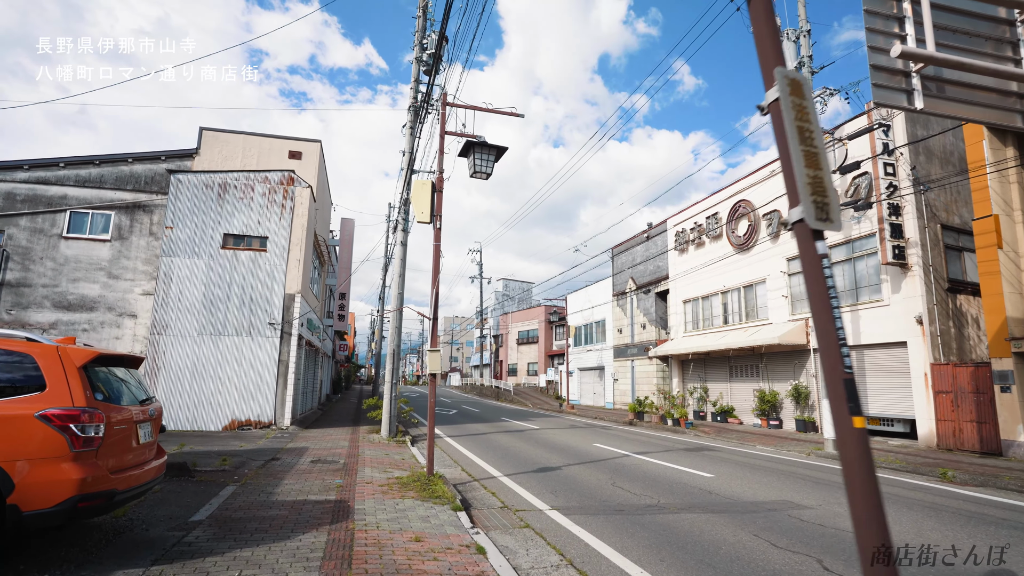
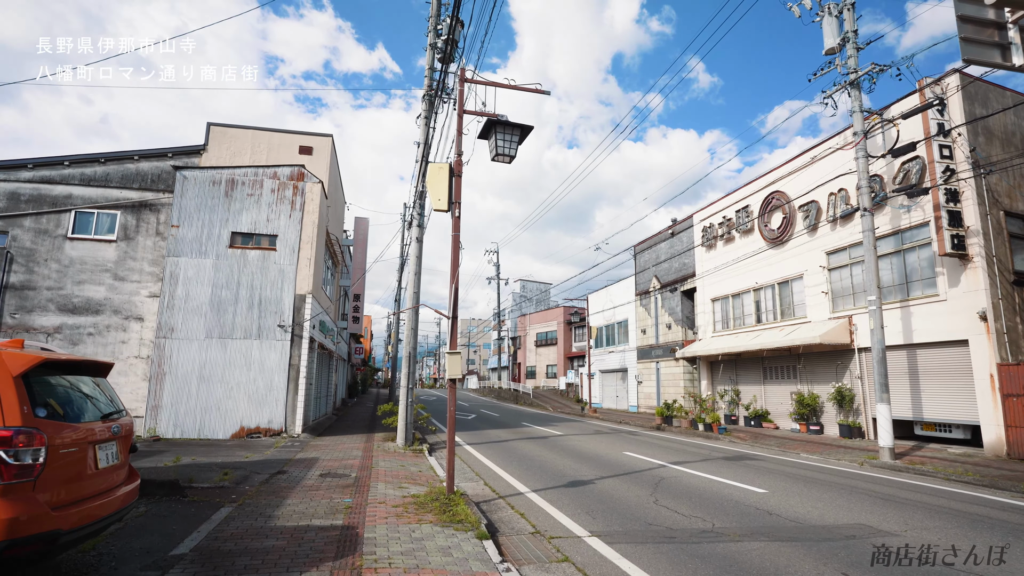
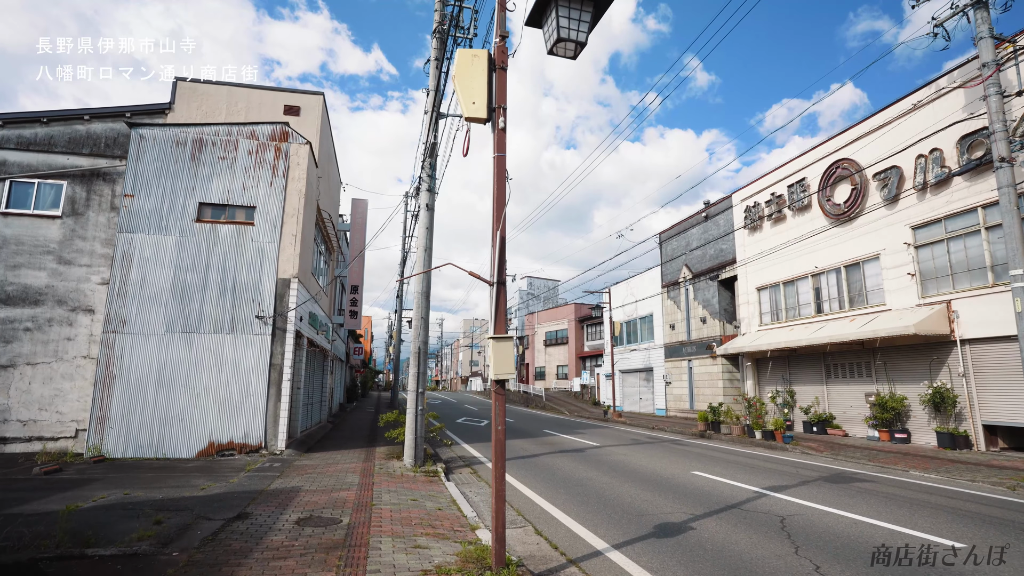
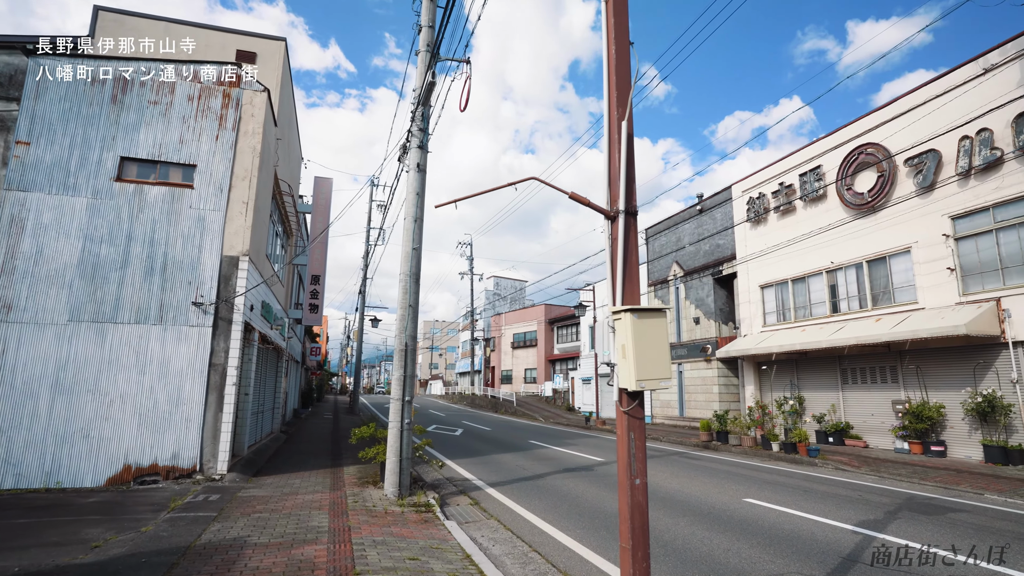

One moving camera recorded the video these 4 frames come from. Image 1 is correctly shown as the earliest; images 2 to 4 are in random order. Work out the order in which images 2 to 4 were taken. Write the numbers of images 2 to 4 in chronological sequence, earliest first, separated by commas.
2, 3, 4
